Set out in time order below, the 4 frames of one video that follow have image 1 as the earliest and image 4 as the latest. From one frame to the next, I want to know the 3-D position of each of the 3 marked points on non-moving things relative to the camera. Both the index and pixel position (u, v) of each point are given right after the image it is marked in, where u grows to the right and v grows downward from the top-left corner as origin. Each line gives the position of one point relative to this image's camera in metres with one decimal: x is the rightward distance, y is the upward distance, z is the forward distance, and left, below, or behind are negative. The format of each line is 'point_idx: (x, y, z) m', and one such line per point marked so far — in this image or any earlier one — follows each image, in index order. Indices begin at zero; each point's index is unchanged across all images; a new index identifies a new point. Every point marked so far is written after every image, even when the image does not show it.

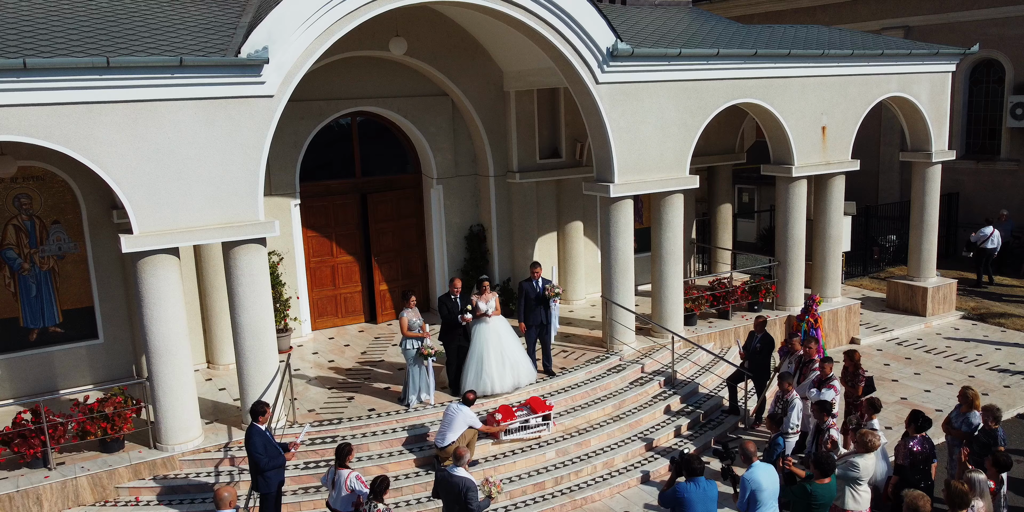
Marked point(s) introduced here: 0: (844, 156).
0: (+6.6, +2.0, +16.1) m
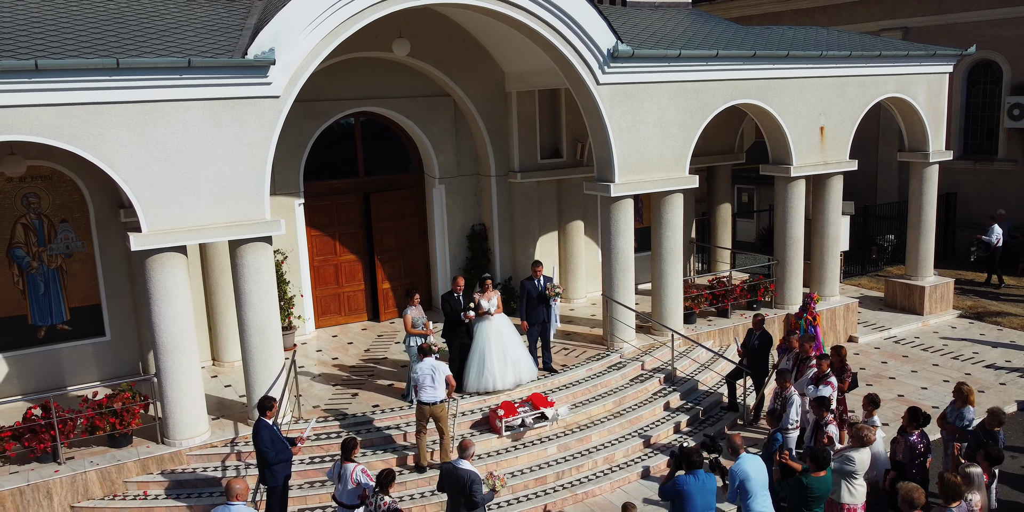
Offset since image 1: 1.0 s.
0: (+6.6, +2.0, +16.3) m
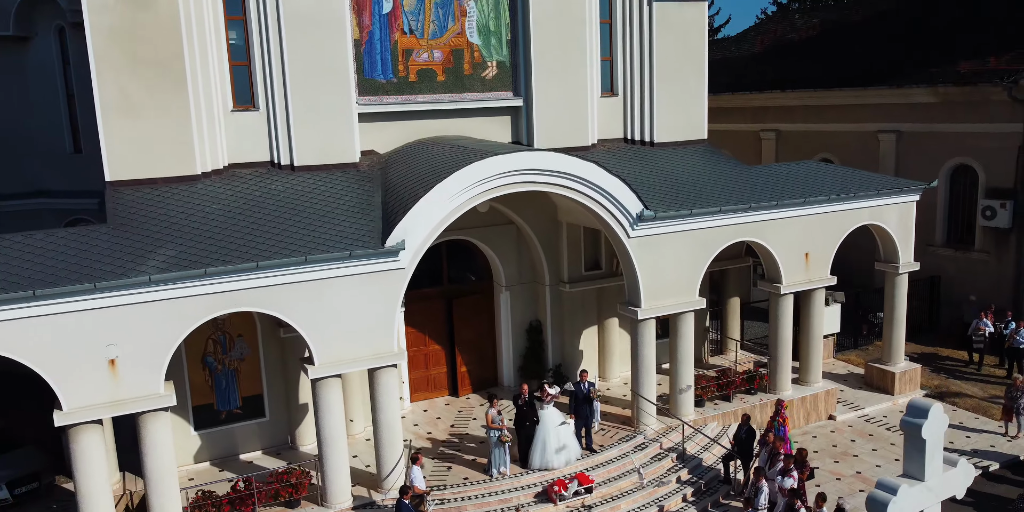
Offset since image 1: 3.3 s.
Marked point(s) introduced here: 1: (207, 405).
0: (+7.9, -0.4, +20.6) m
1: (-6.6, -3.2, +17.7) m
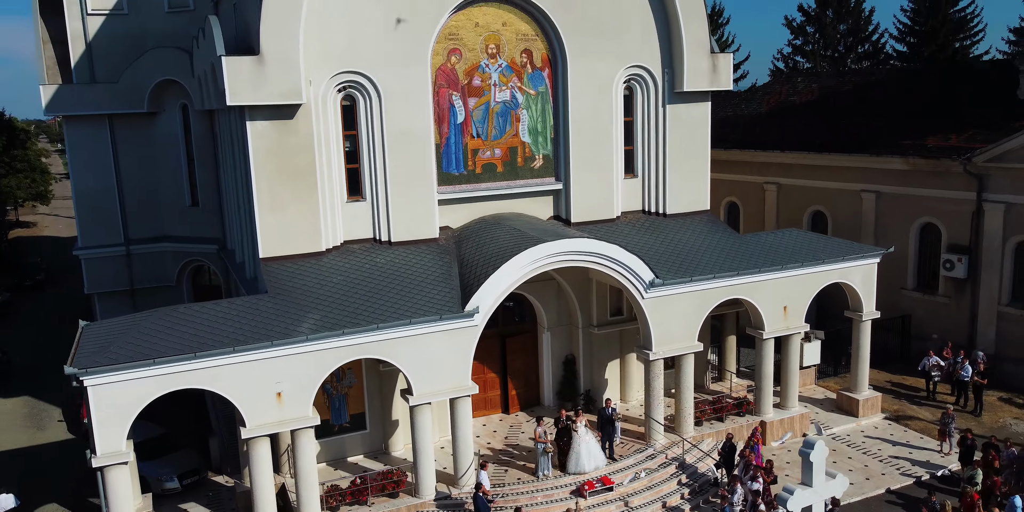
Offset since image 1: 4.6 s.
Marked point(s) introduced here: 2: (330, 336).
0: (+9.2, -2.1, +26.1) m
1: (-5.4, -4.8, +23.7) m
2: (-4.4, -1.9, +19.7) m
